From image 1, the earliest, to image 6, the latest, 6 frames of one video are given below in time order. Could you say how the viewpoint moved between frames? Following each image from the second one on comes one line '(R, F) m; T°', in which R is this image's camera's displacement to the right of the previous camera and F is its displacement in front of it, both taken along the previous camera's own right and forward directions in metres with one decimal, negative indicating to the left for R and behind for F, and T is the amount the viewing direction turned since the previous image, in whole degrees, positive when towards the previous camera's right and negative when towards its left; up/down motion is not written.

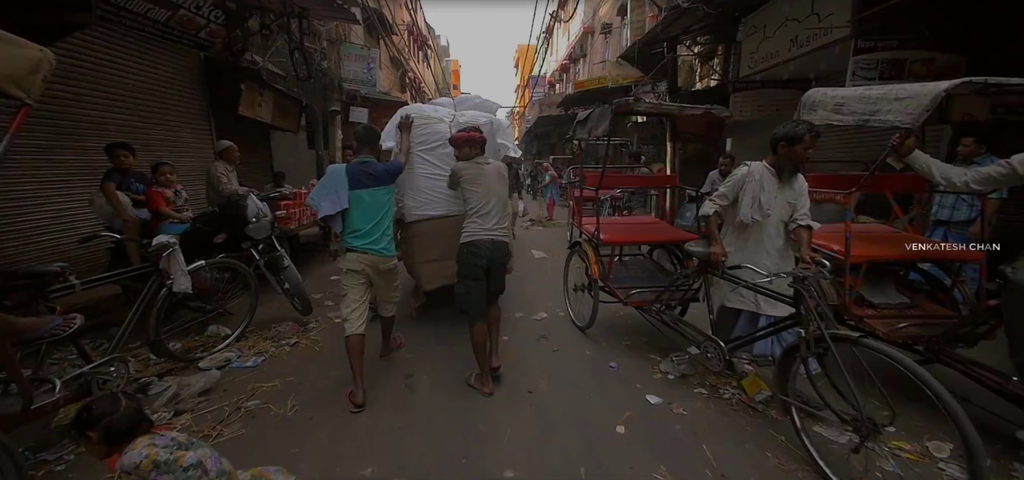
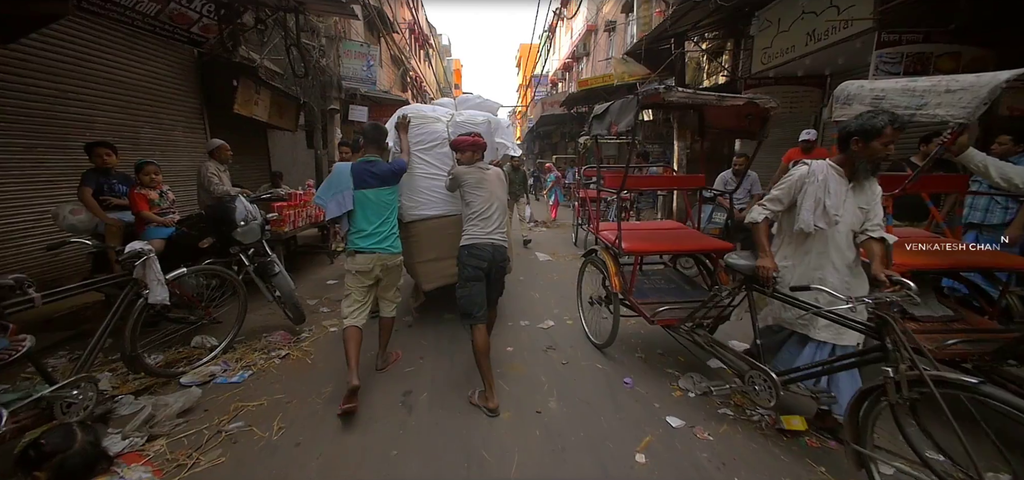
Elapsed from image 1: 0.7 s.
(0.0, +0.2) m; 0°
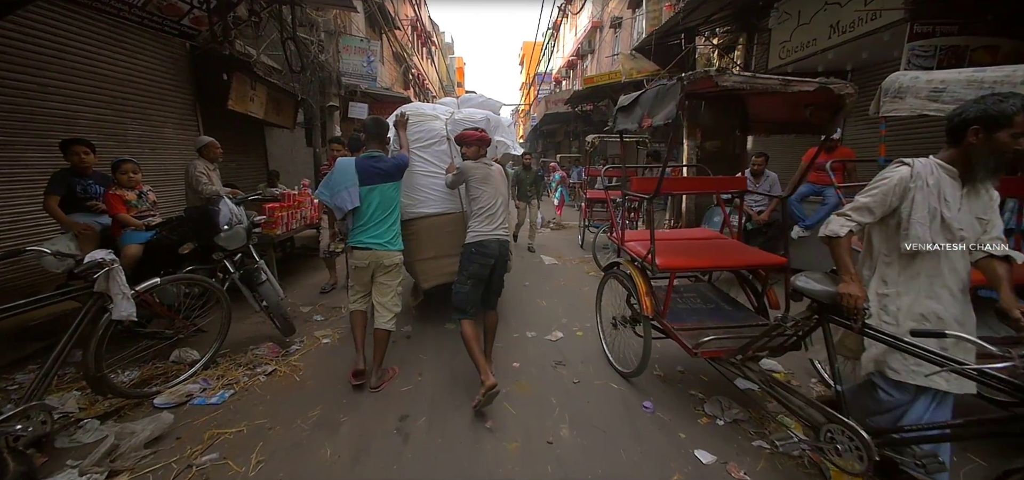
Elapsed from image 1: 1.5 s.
(0.0, +0.3) m; 0°
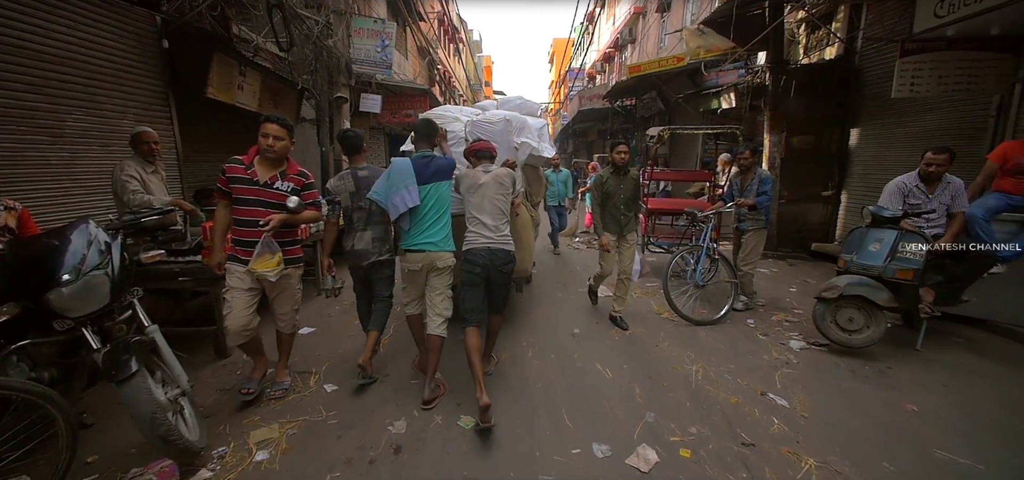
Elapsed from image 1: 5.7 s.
(-0.2, +1.4) m; -4°
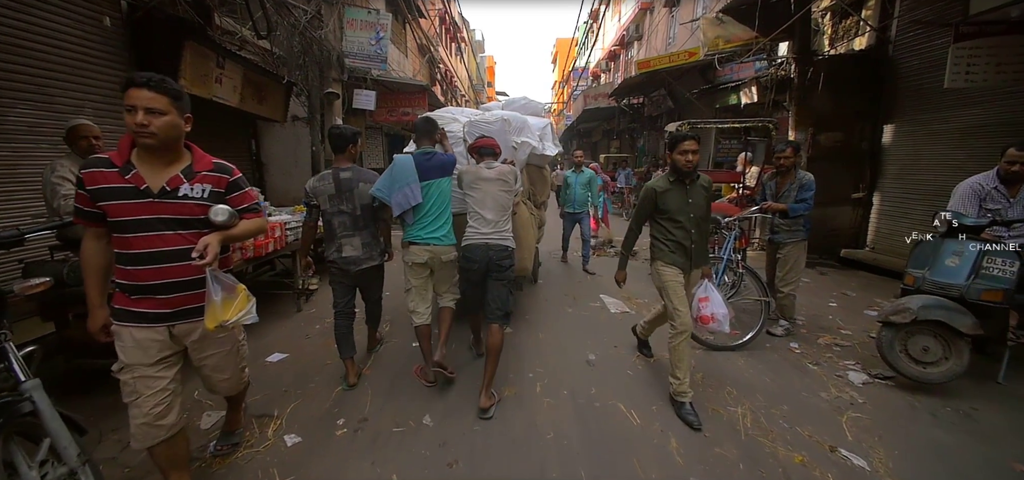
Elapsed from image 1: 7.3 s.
(0.0, +0.5) m; 0°
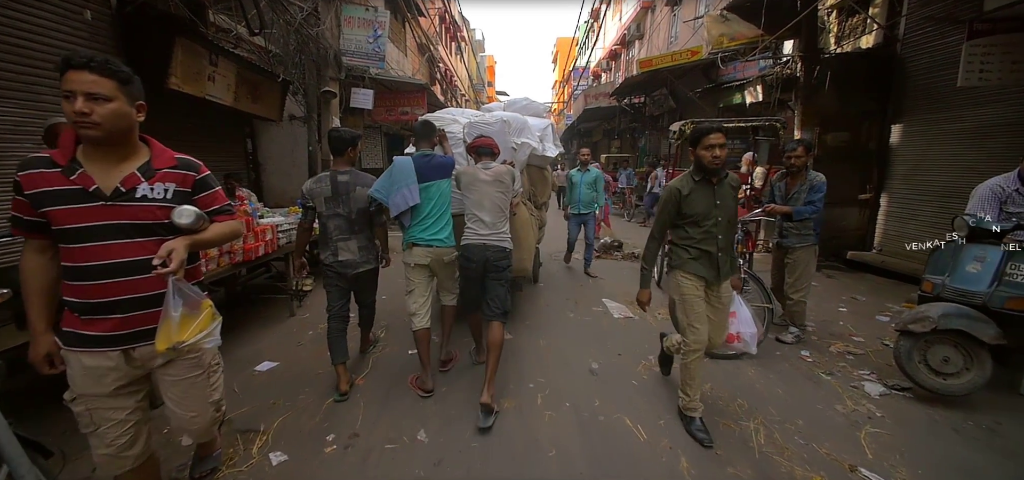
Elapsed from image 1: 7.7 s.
(0.0, +0.1) m; 0°
